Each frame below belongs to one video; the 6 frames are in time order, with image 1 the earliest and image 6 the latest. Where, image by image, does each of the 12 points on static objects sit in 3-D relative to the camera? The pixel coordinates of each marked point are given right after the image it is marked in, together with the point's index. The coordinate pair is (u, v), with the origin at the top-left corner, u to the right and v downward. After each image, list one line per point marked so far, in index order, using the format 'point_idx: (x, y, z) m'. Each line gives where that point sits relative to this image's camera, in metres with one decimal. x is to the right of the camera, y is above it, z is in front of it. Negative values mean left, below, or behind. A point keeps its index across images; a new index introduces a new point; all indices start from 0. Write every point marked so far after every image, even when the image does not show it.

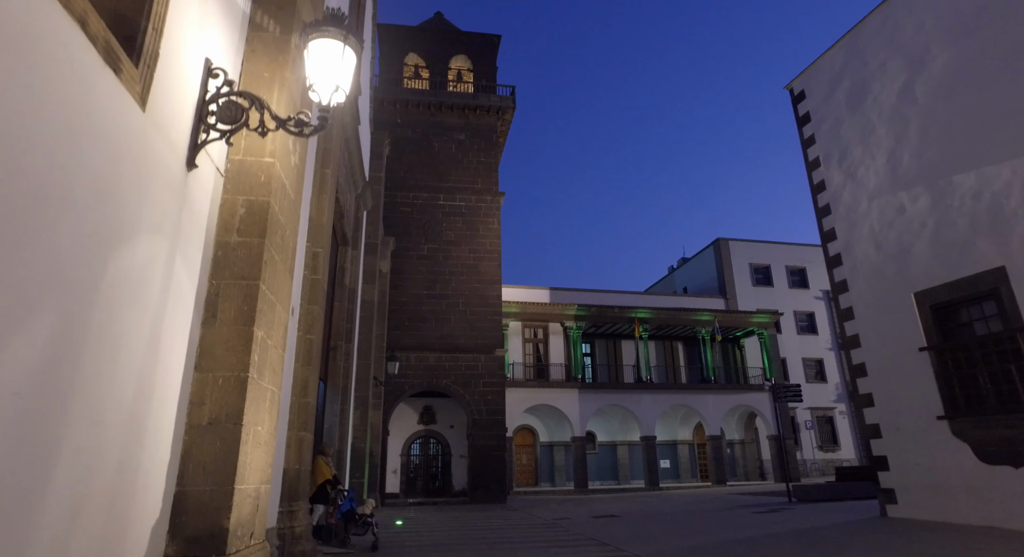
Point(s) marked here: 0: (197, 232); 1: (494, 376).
0: (-1.8, +0.3, +3.3) m
1: (-0.6, -2.9, +17.5) m
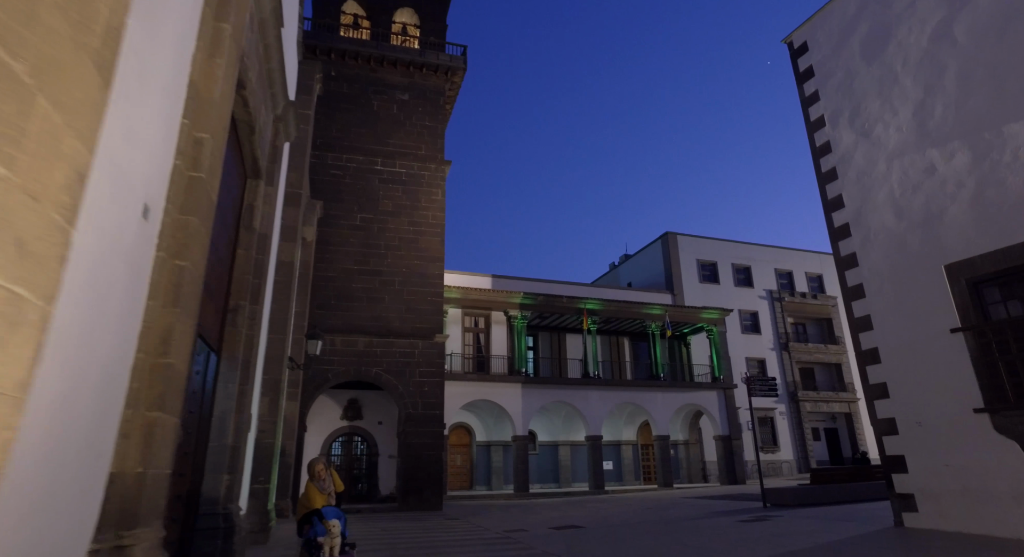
0: (-1.5, +1.0, +1.1) m
1: (-2.1, -2.3, +15.3) m
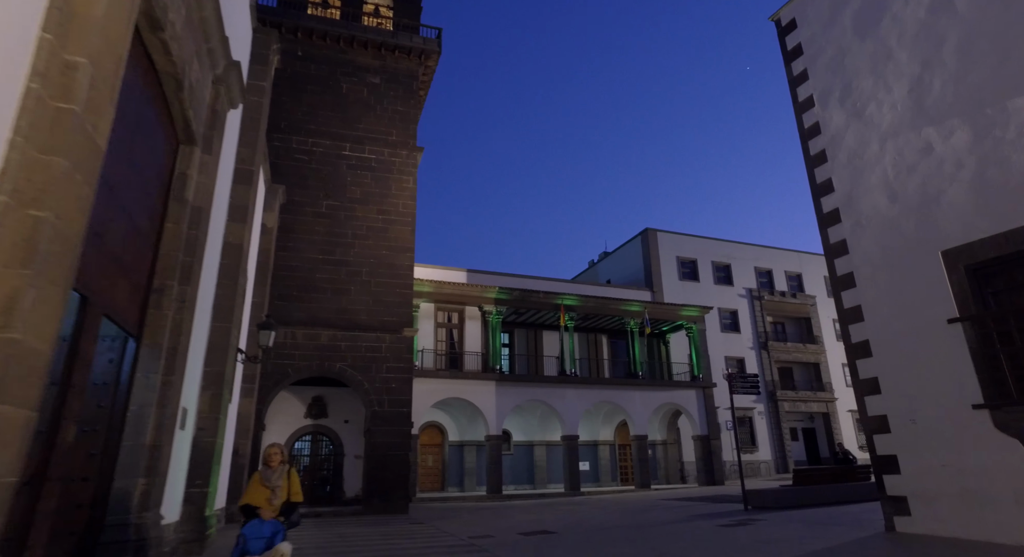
0: (-1.7, +1.2, +0.4) m
1: (-2.8, -2.0, +14.6) m
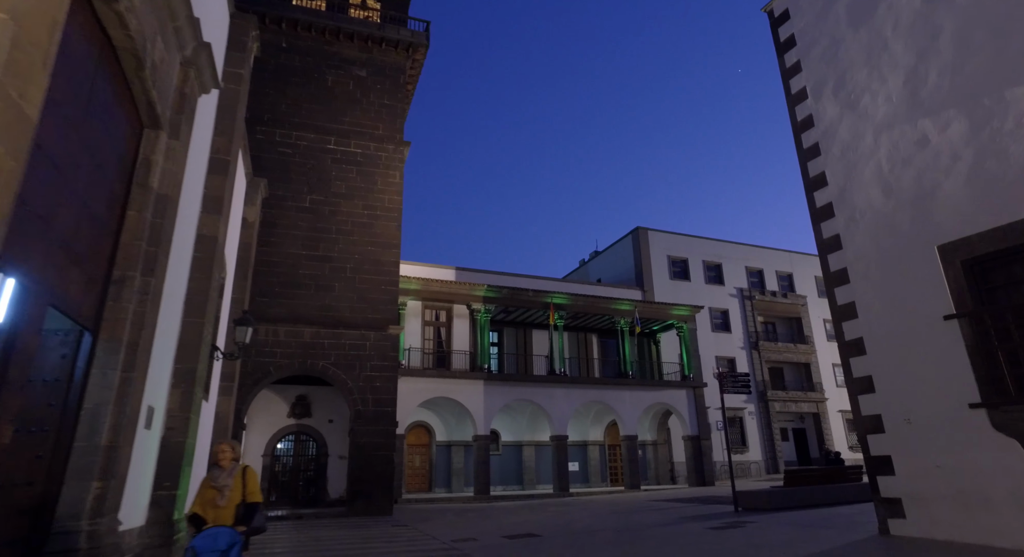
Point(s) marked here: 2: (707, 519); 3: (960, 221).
0: (-1.8, +1.3, +0.1) m
1: (-3.1, -2.0, +14.2) m
2: (+3.2, -4.0, +9.6) m
3: (+5.2, +0.7, +6.8) m
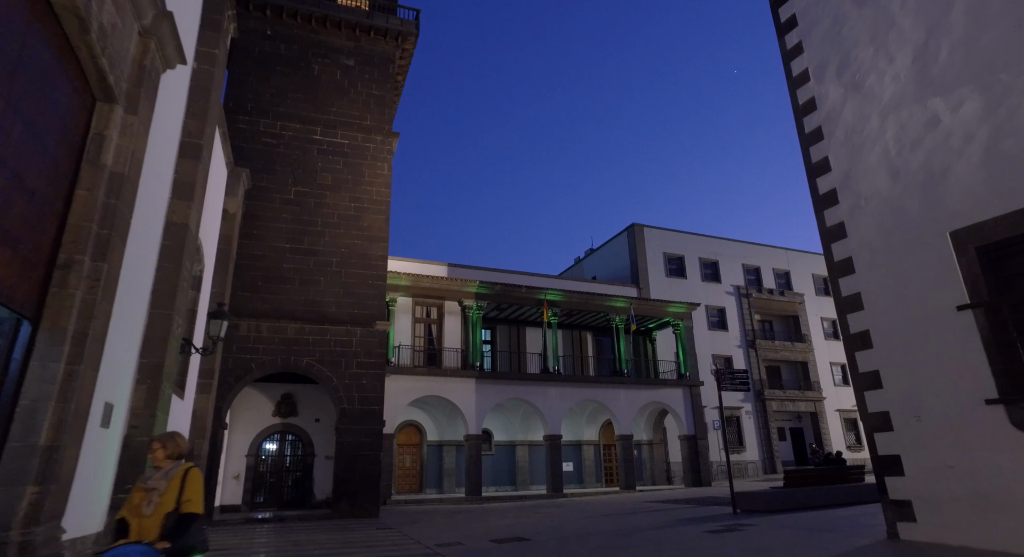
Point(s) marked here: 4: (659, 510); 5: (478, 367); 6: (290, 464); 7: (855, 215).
0: (-1.9, +1.4, -0.4) m
1: (-3.3, -1.8, +13.8) m
2: (+3.0, -3.8, +9.2) m
3: (+5.0, +0.8, +6.4) m
4: (+2.8, -4.5, +11.4) m
5: (-1.1, -2.9, +19.1) m
6: (-6.0, -4.9, +15.7) m
7: (+4.5, +0.8, +7.6) m
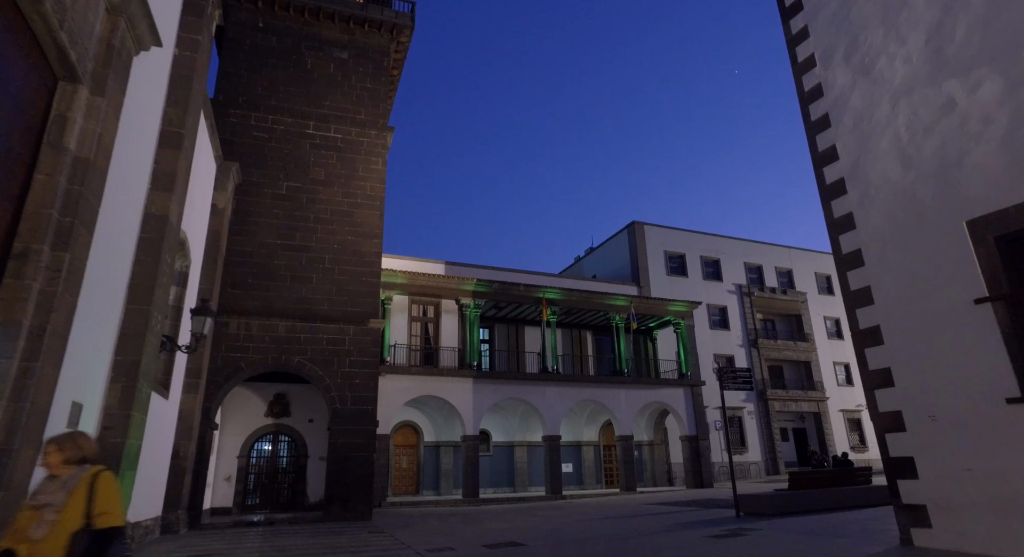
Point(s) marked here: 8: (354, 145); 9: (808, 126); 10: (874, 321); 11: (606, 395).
0: (-2.0, +1.5, -0.7) m
1: (-3.4, -1.7, +13.4) m
2: (+2.9, -3.7, +8.9) m
3: (+4.9, +0.9, +6.0) m
4: (+2.8, -4.4, +11.1) m
5: (-1.2, -2.8, +18.8) m
6: (-6.0, -4.9, +15.3) m
7: (+4.4, +0.9, +7.3) m
8: (-4.0, +3.4, +15.0) m
9: (+4.1, +2.1, +8.2) m
10: (+4.3, -0.5, +7.0) m
11: (+3.2, -4.0, +19.9) m
